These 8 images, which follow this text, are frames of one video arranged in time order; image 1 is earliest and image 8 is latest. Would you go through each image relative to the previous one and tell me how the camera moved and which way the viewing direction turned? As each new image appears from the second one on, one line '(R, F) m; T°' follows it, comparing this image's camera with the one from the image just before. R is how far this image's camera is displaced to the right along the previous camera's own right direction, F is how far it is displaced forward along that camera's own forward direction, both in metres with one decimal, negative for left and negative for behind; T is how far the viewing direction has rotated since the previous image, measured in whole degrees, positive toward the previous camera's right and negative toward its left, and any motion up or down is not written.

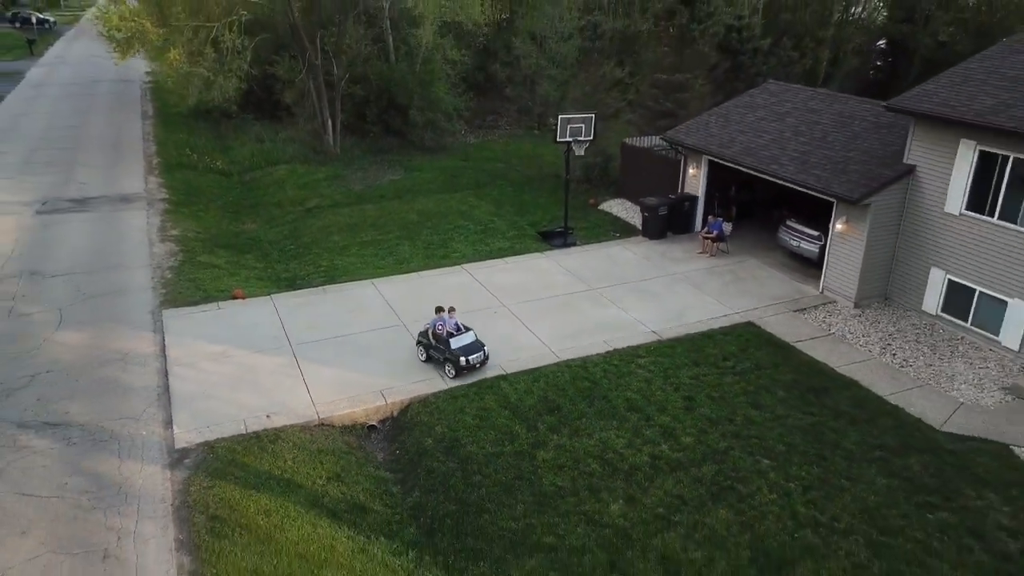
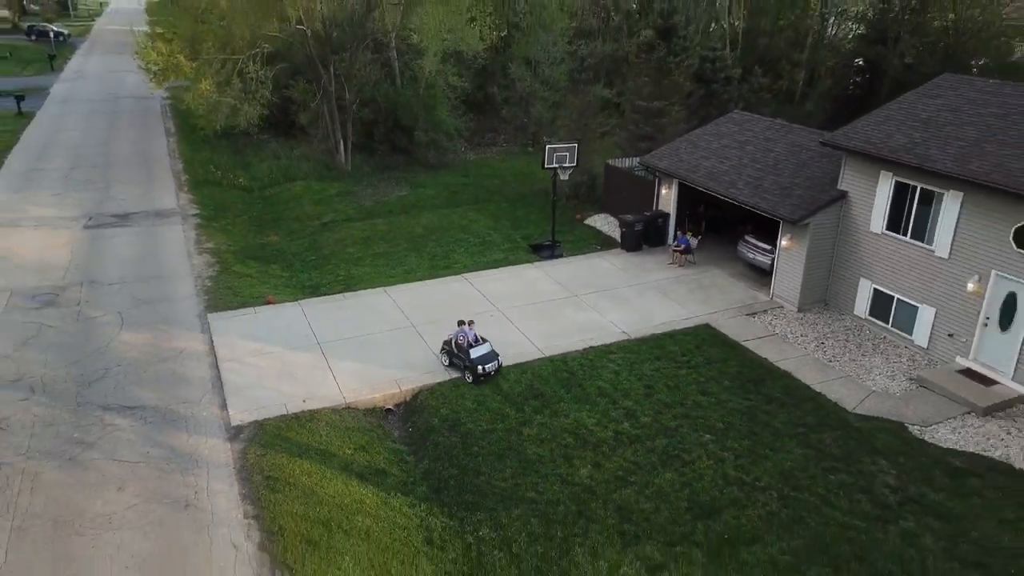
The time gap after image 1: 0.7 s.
(+0.1, -2.0) m; 0°
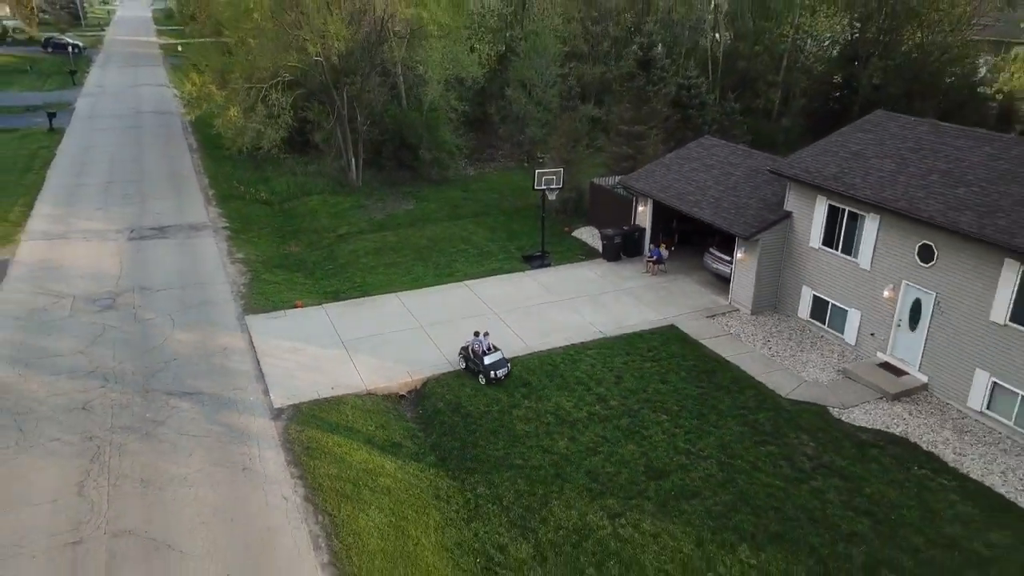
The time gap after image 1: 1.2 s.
(+0.1, -2.2) m; 0°
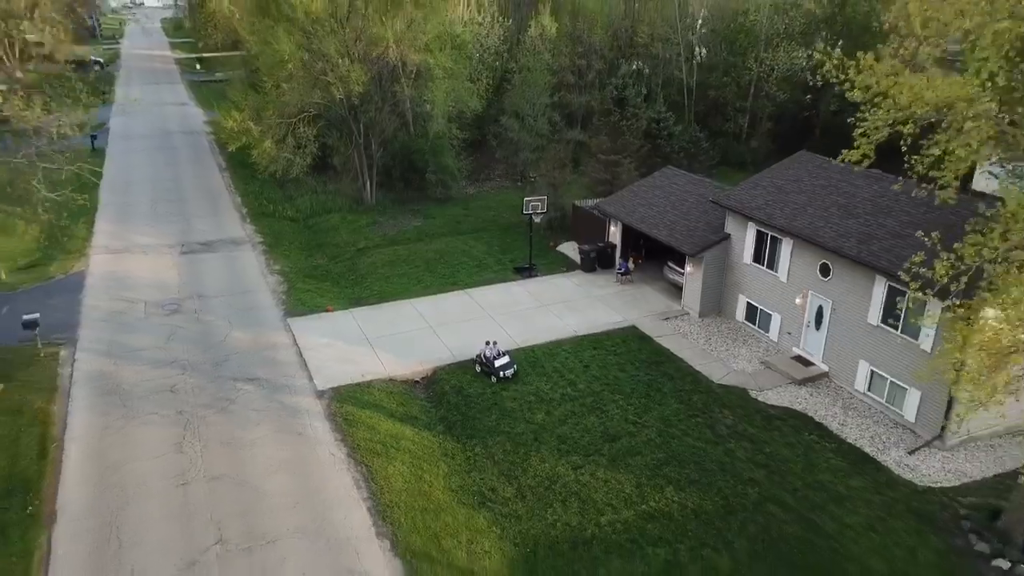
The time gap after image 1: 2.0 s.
(+0.2, -3.6) m; 0°
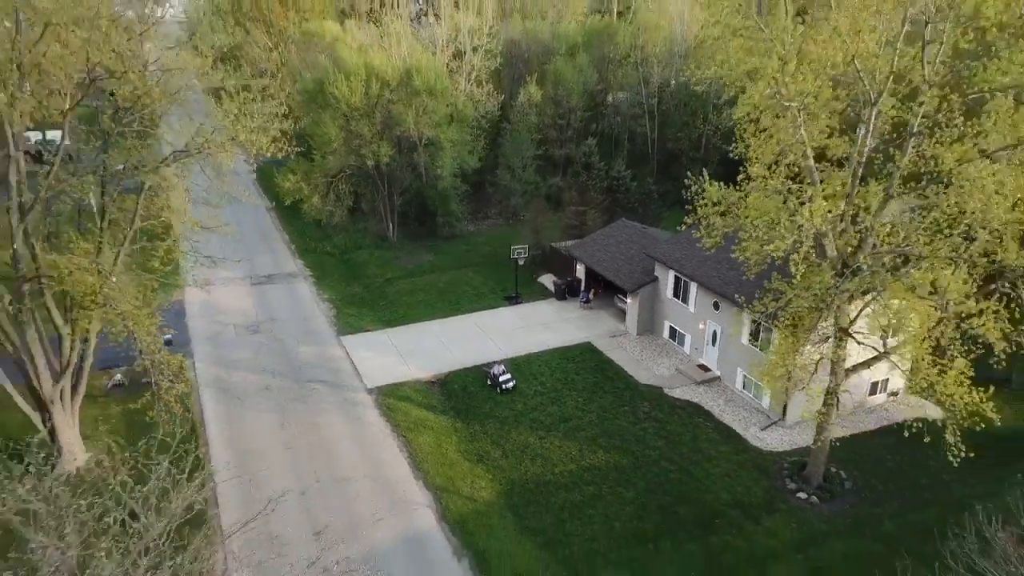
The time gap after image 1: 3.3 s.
(+0.4, -7.3) m; 0°
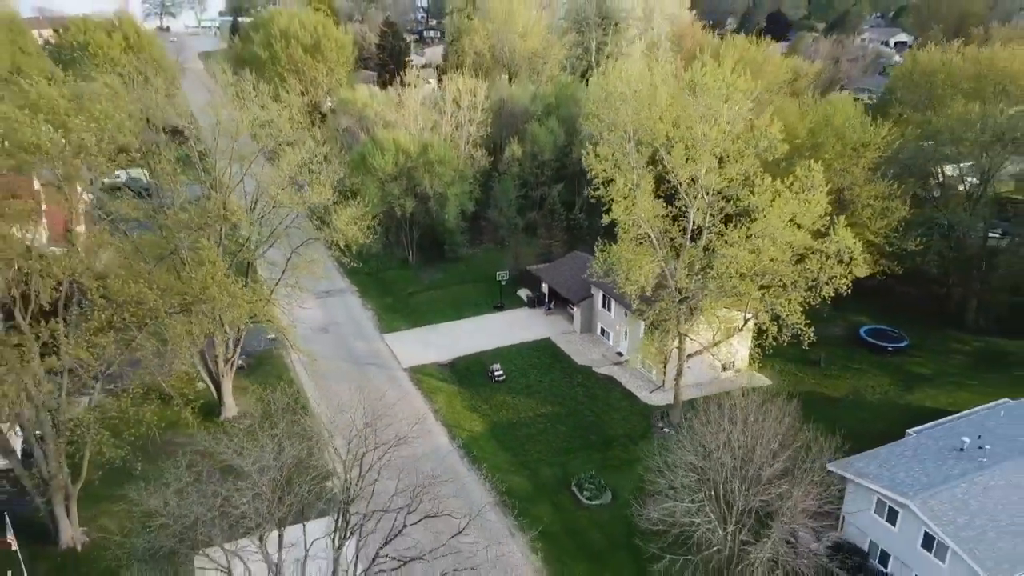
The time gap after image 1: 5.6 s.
(+0.8, -13.1) m; 0°
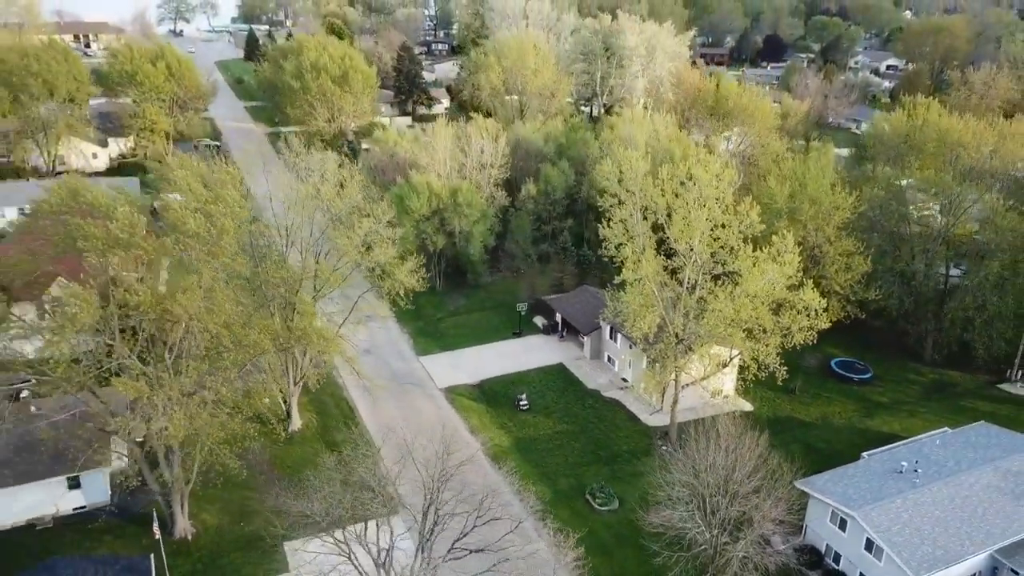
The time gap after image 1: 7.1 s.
(-1.6, -6.1) m; 0°
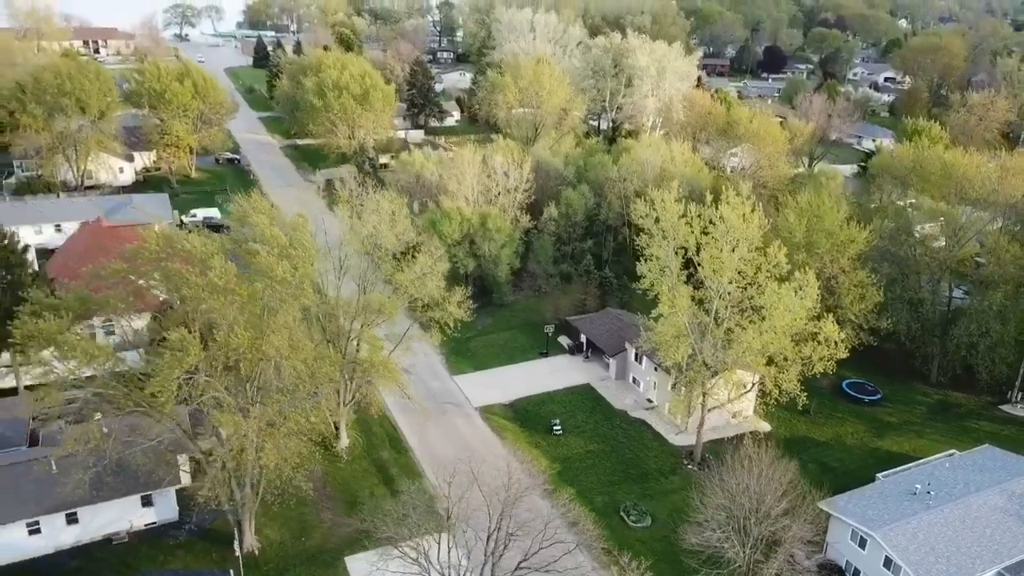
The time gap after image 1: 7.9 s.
(-2.3, -2.5) m; +1°
